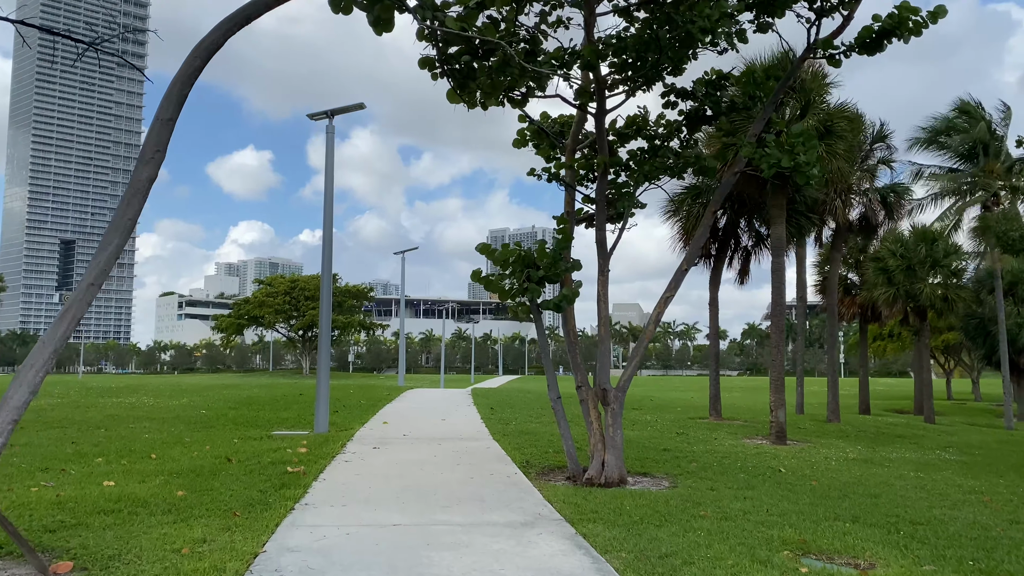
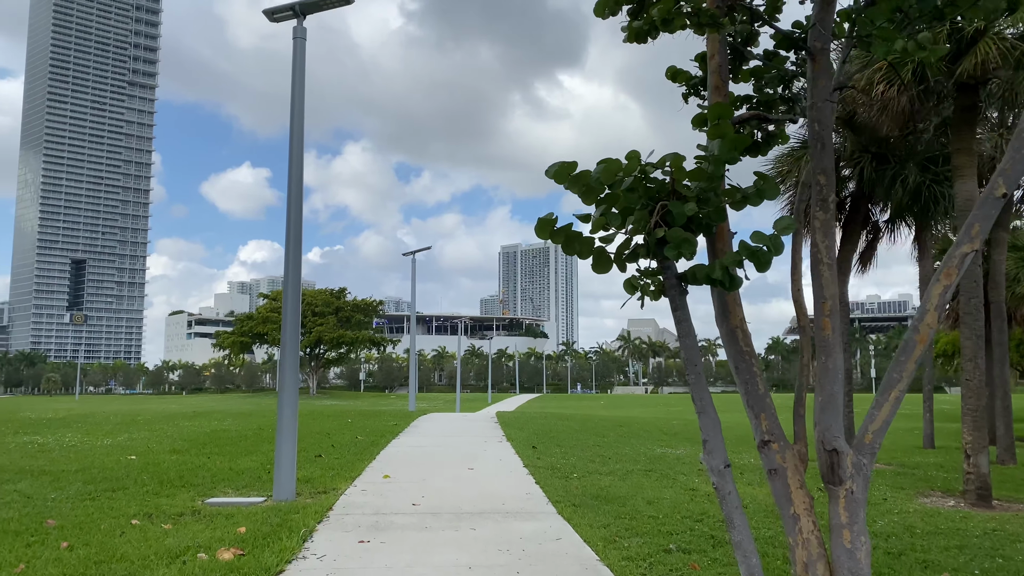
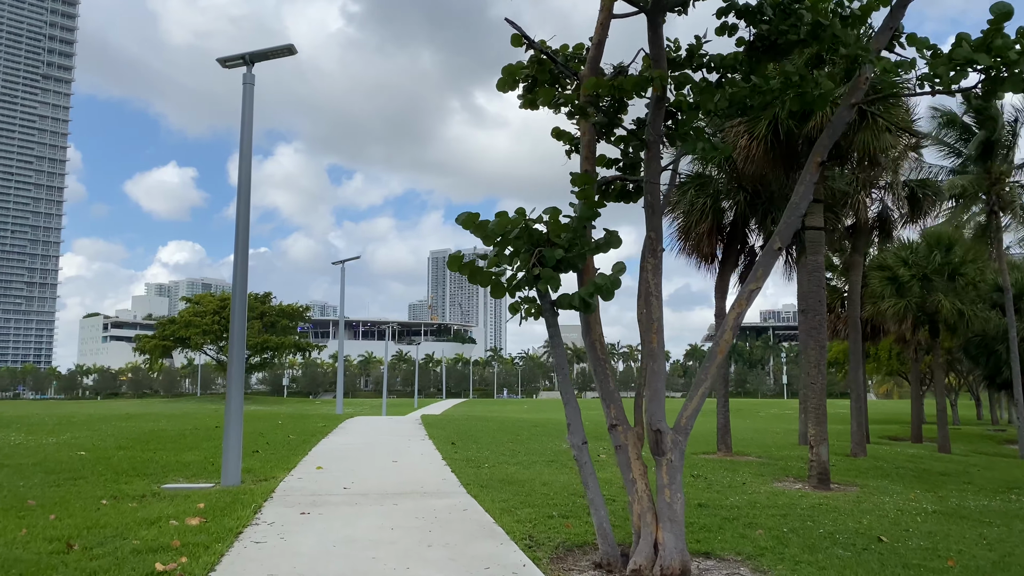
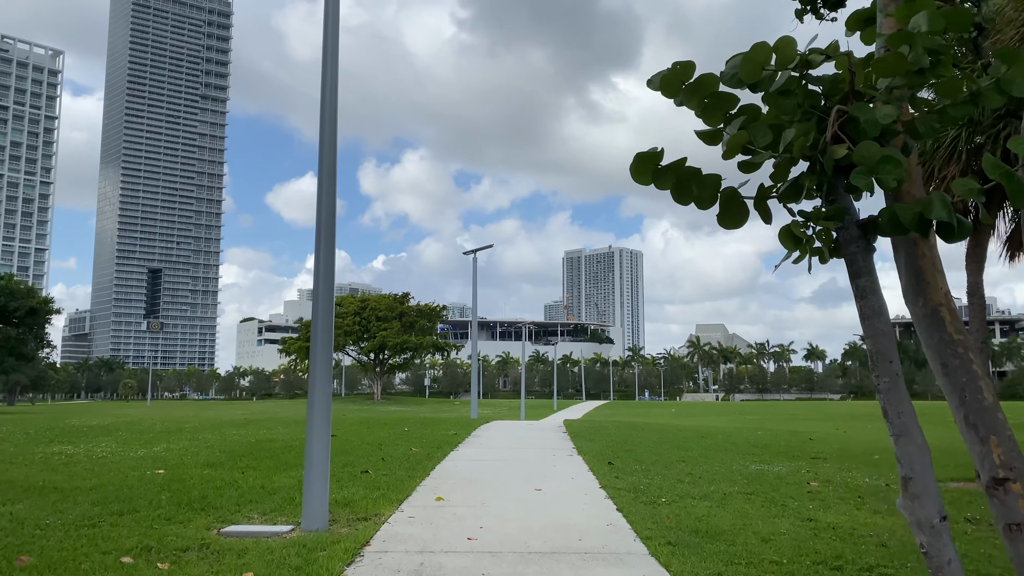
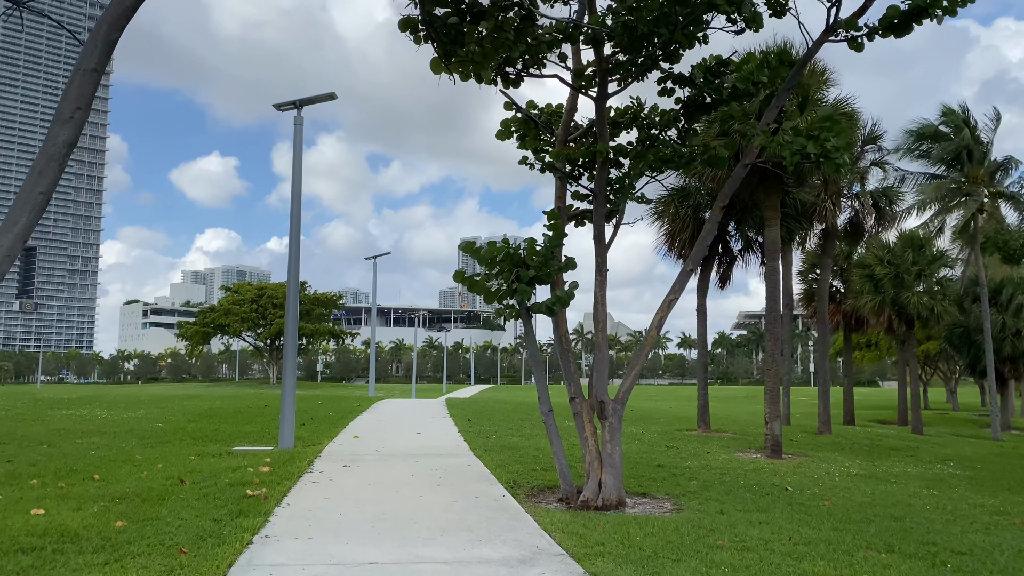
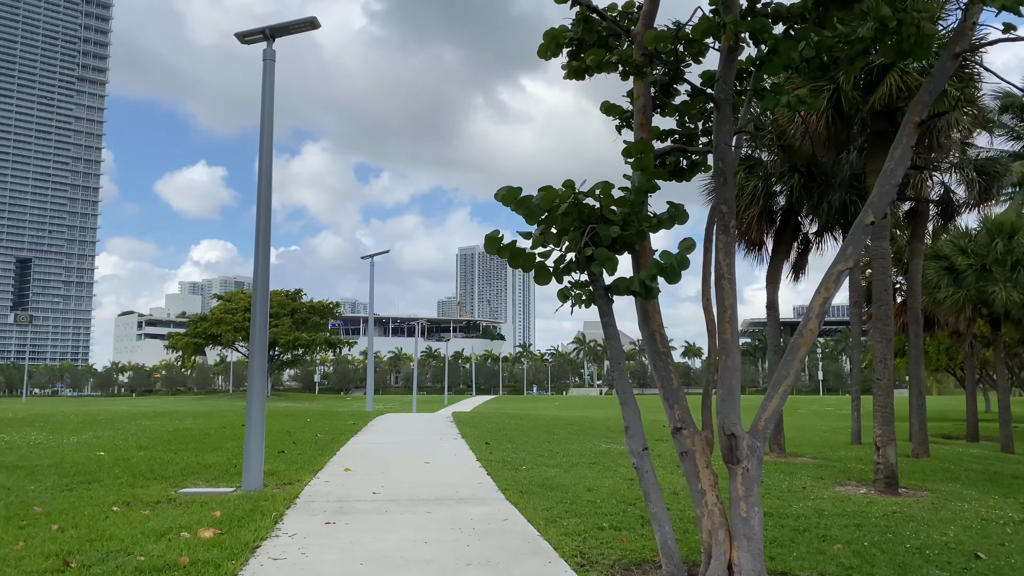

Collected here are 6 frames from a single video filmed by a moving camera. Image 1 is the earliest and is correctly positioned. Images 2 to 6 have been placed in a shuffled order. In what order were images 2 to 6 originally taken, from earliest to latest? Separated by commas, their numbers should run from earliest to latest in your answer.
5, 3, 6, 2, 4
